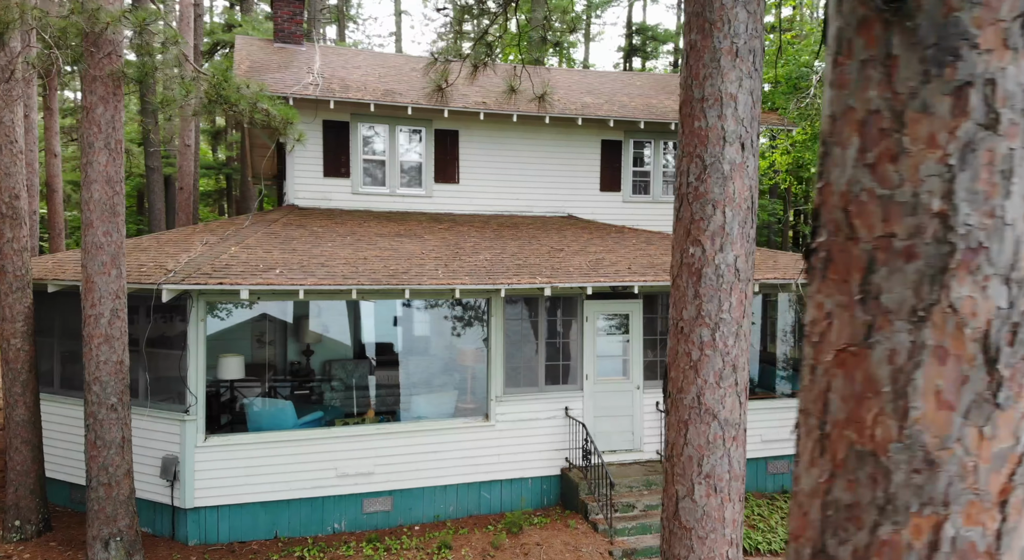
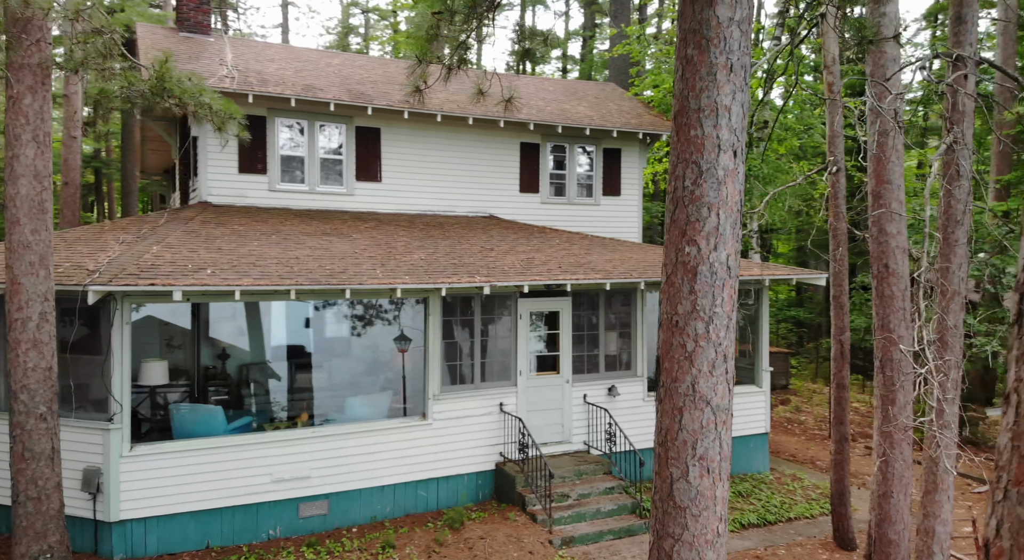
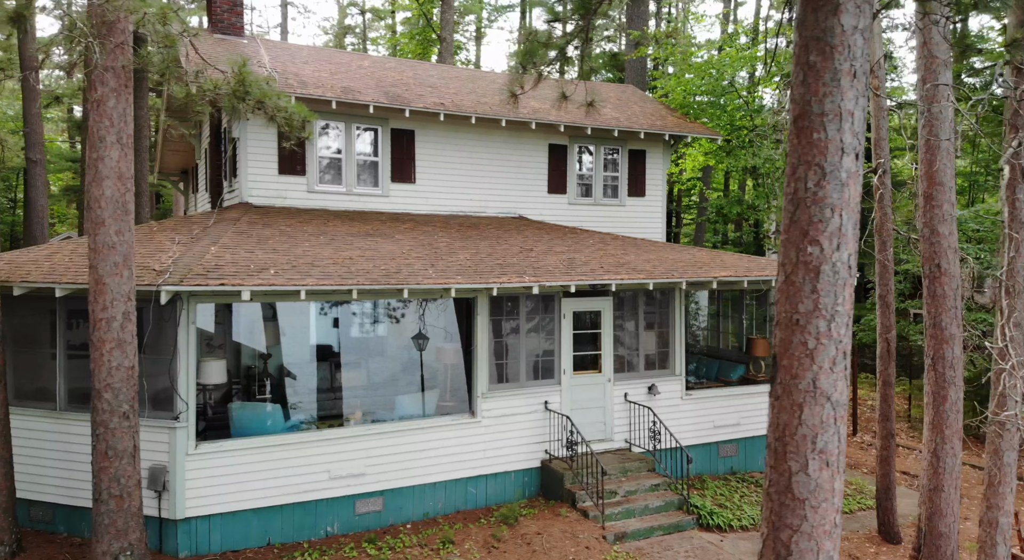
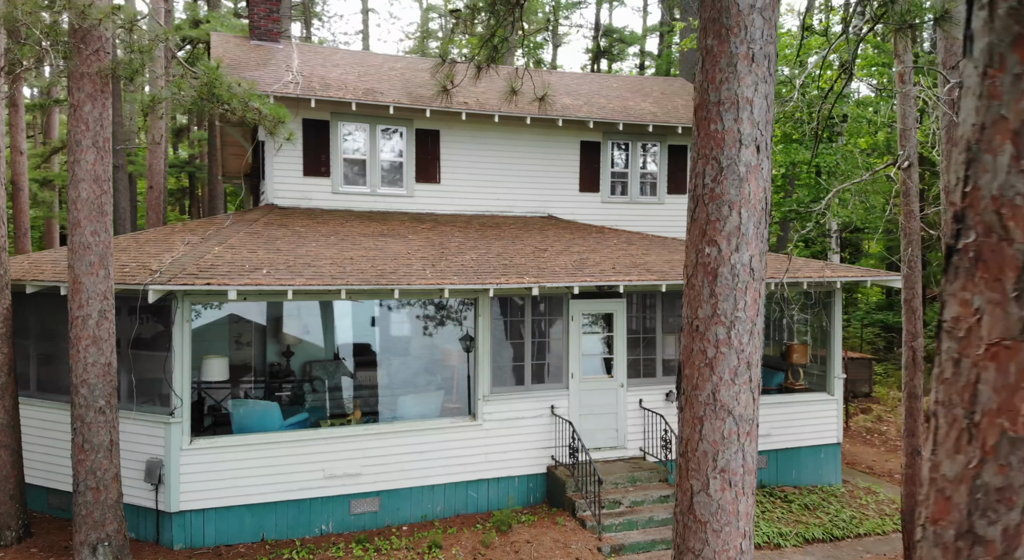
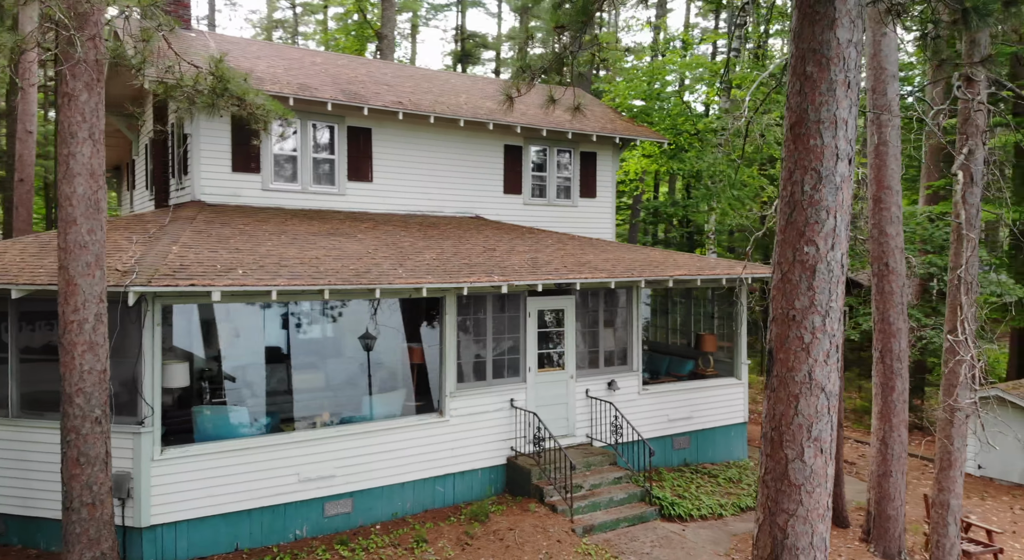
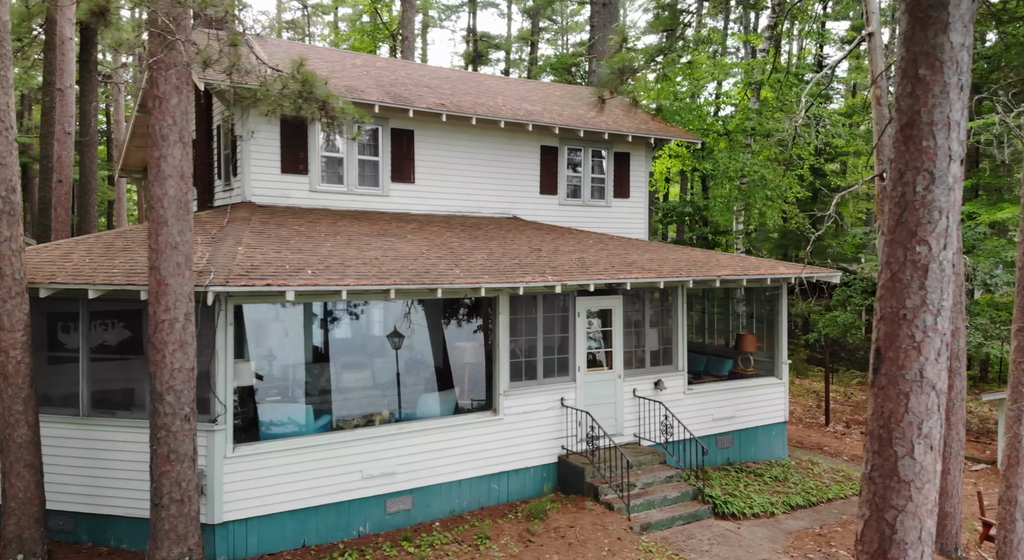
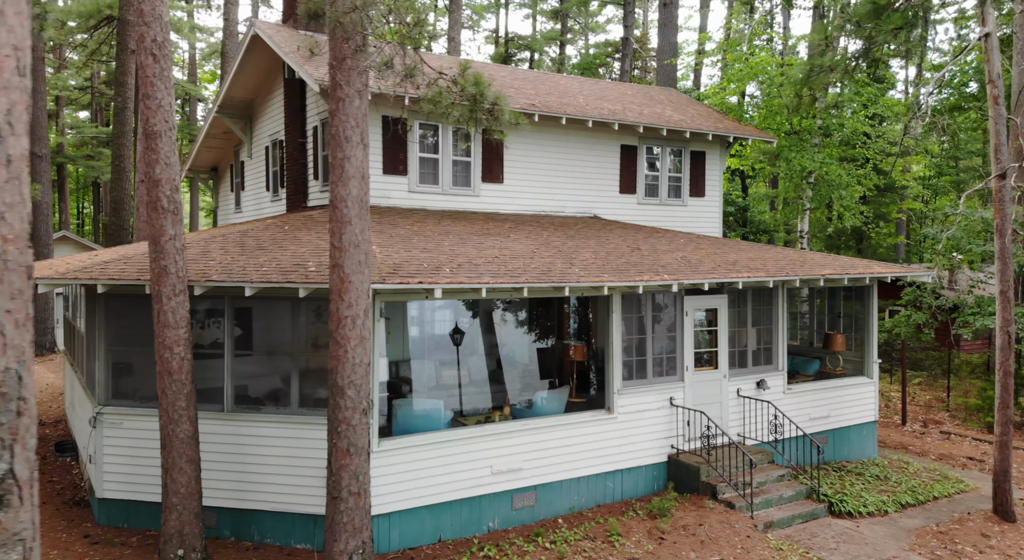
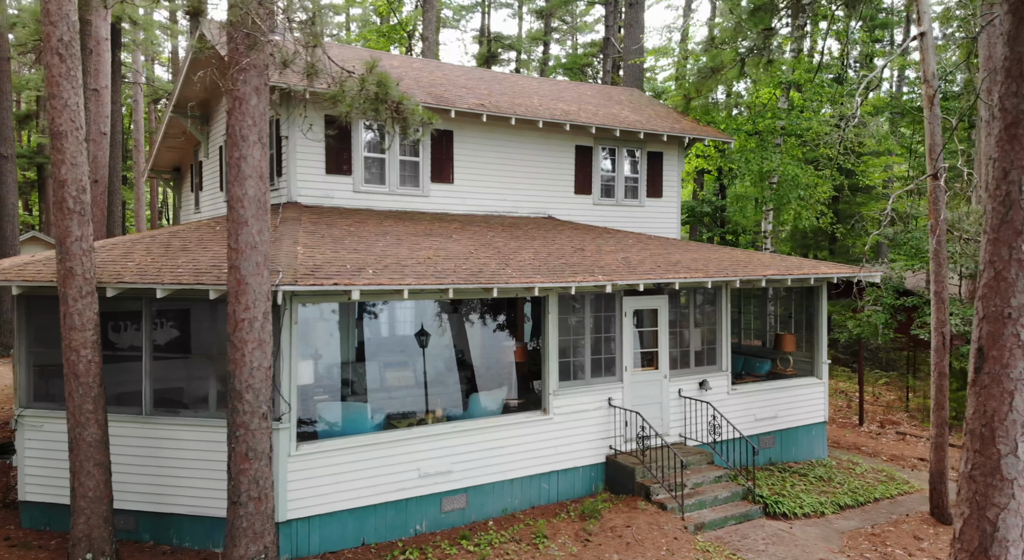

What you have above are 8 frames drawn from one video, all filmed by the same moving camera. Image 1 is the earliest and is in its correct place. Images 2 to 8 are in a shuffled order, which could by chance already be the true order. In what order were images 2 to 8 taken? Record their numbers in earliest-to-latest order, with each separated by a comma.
4, 2, 3, 5, 6, 8, 7
